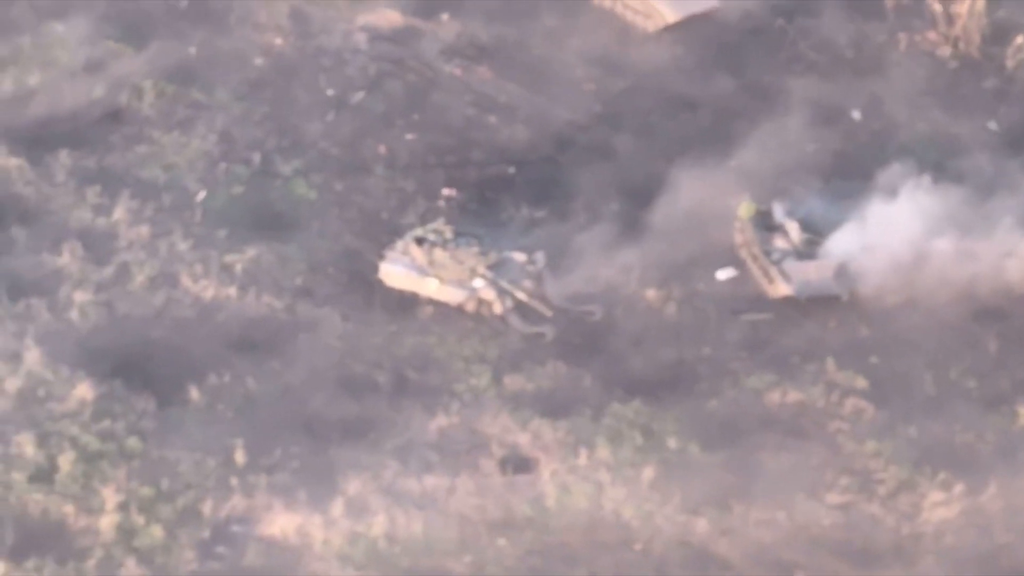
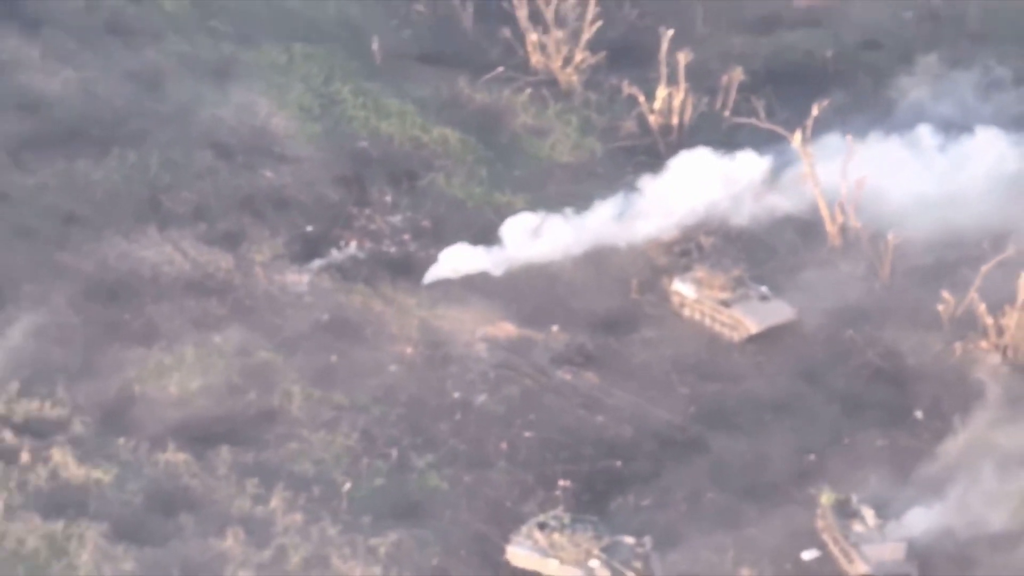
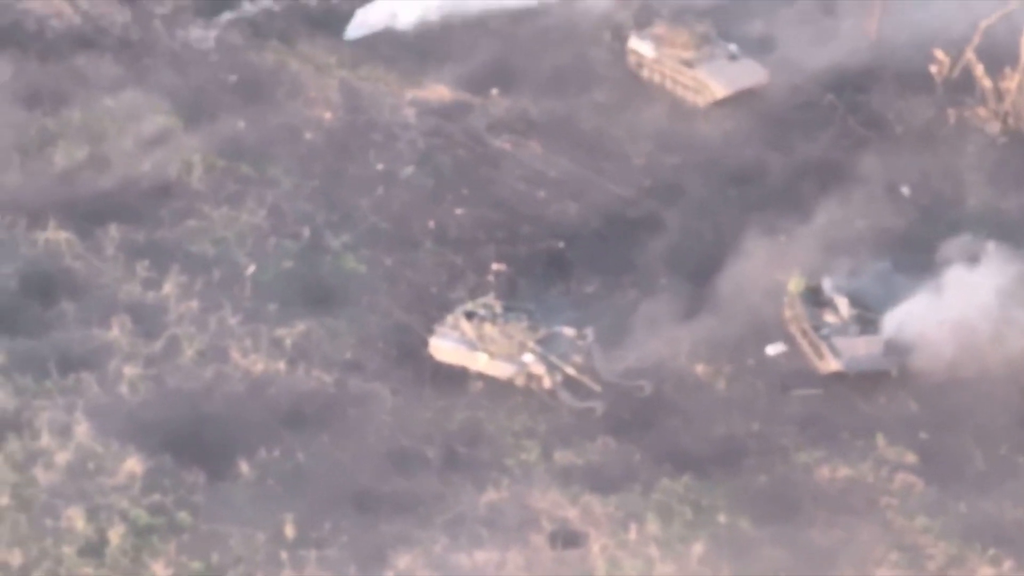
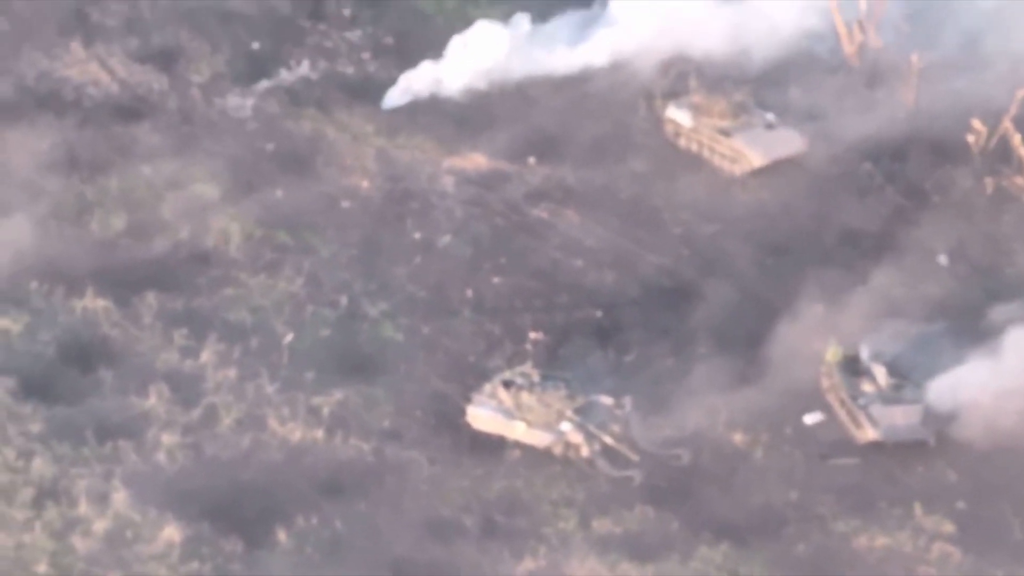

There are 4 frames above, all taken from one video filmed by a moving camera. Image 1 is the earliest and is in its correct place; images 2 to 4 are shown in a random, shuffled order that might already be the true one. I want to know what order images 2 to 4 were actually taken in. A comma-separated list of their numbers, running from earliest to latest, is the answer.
3, 4, 2
